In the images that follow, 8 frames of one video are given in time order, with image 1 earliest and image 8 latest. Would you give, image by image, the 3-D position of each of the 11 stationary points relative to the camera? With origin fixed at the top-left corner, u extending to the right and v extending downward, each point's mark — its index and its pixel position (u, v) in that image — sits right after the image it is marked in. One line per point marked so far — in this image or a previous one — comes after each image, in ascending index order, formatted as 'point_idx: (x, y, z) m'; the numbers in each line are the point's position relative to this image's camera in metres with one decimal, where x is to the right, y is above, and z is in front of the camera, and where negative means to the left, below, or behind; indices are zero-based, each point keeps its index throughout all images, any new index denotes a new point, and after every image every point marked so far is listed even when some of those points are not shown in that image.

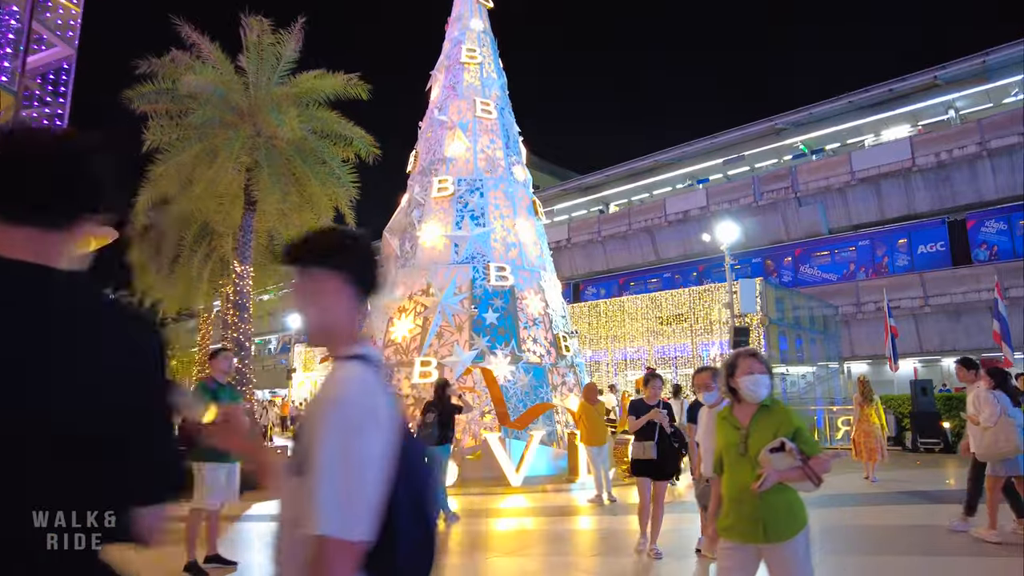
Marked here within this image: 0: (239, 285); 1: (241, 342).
0: (-5.8, +0.1, +13.4) m
1: (-5.7, -1.1, +13.2) m
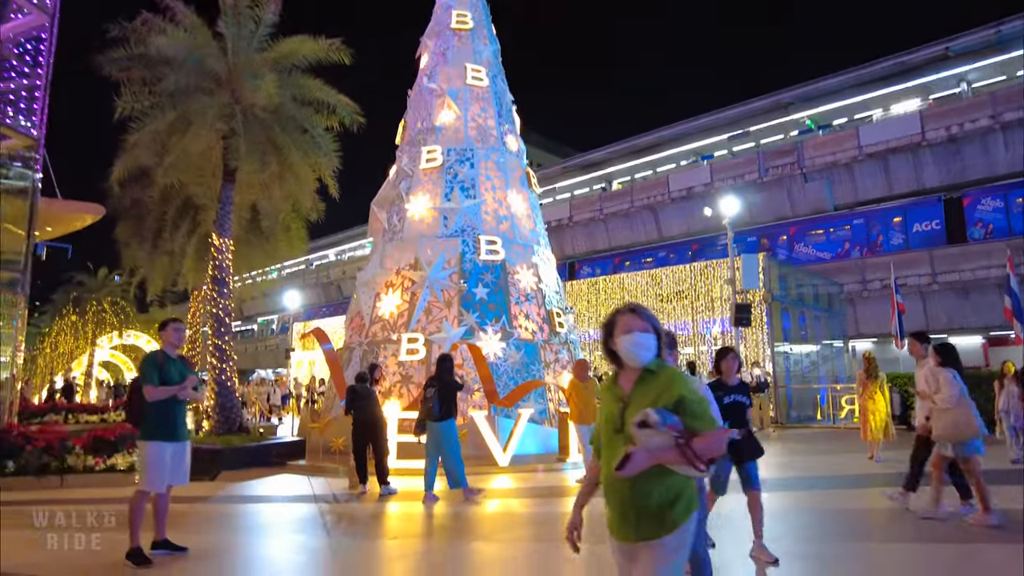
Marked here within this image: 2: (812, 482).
0: (-6.0, +0.6, +12.9) m
1: (-5.9, -0.6, +12.8) m
2: (+4.5, -3.0, +9.6) m
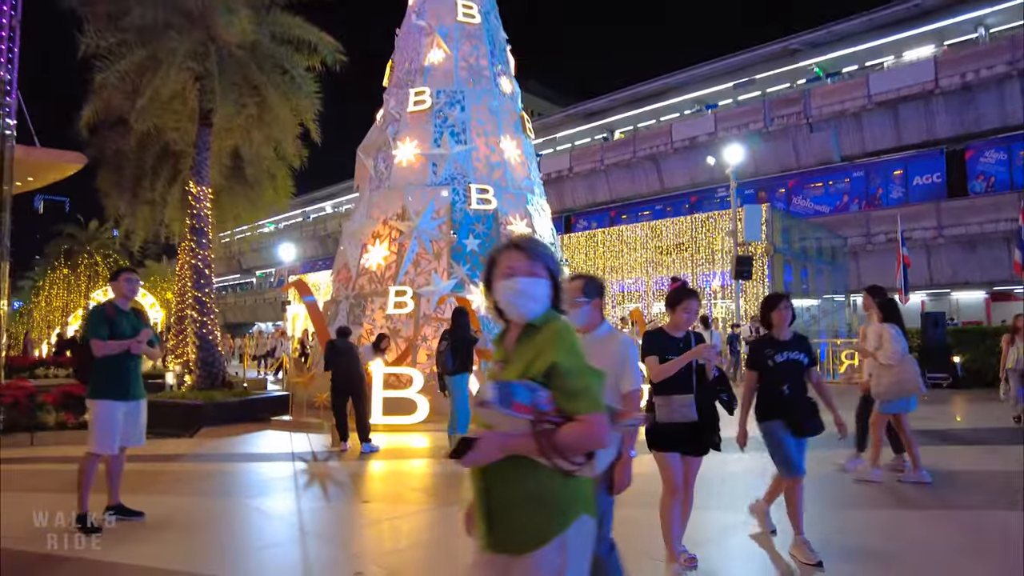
0: (-6.1, +1.6, +12.3) m
1: (-6.1, +0.3, +12.3) m
2: (+4.4, -2.3, +9.3) m
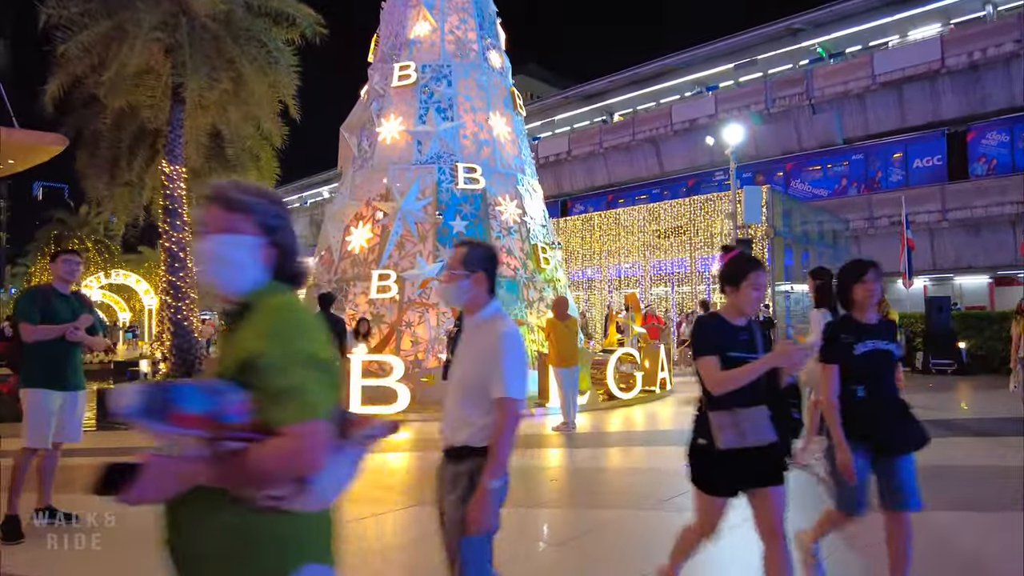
0: (-6.3, +1.9, +11.8) m
1: (-6.3, +0.6, +11.8) m
2: (+4.1, -2.0, +8.8) m
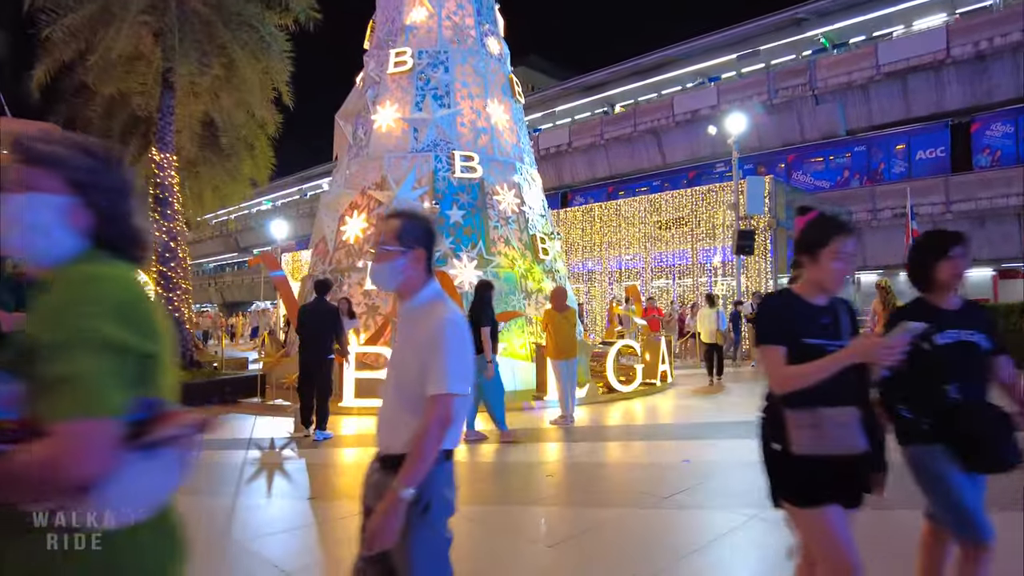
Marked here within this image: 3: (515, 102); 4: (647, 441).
0: (-6.4, +2.0, +11.5) m
1: (-6.3, +0.8, +11.6) m
2: (+4.1, -1.9, +8.6) m
3: (+0.1, +3.9, +13.3) m
4: (+1.6, -1.8, +7.6) m
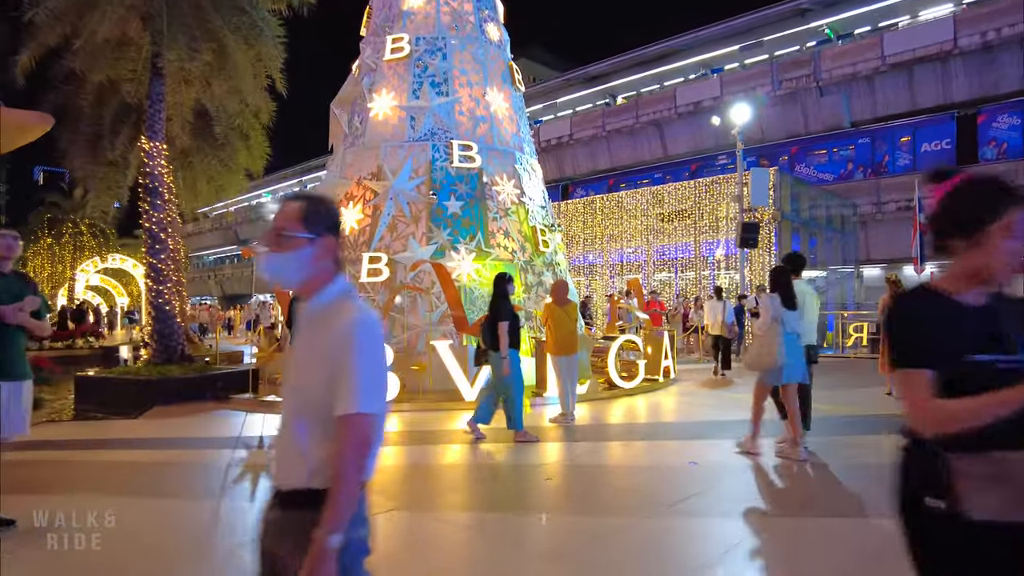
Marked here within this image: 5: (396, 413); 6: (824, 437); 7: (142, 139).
0: (-6.4, +2.2, +11.2) m
1: (-6.3, +0.9, +11.3) m
2: (+4.1, -1.8, +8.3) m
3: (+0.1, +4.0, +13.0) m
4: (+1.6, -1.8, +7.3) m
5: (-1.6, -1.8, +8.9) m
6: (+3.7, -1.8, +7.5) m
7: (-6.6, +2.7, +11.3) m
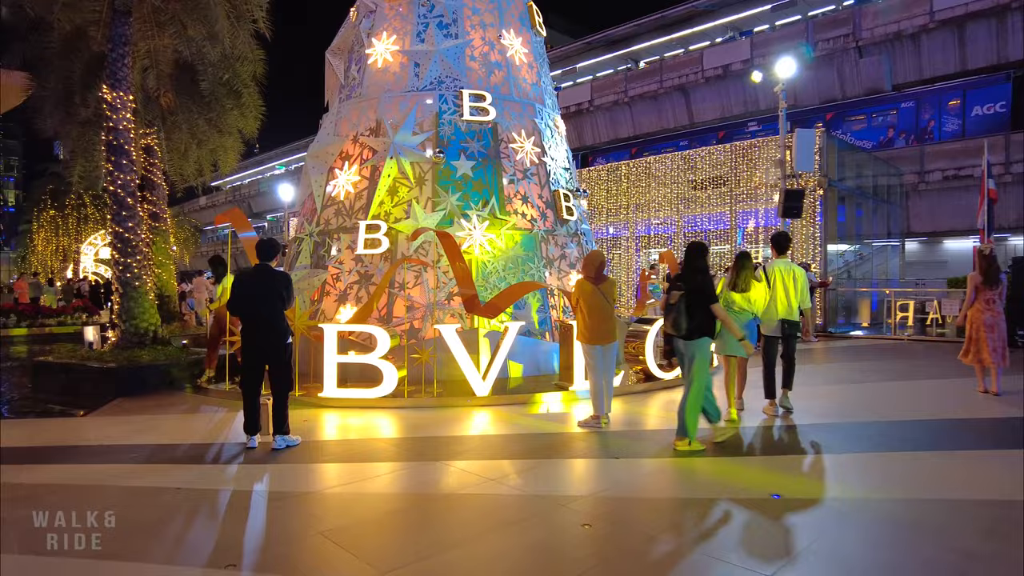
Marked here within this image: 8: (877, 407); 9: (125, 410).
0: (-6.1, +2.6, +9.8) m
1: (-6.0, +1.4, +9.9) m
2: (+4.3, -1.6, +6.8) m
3: (+0.4, +4.5, +11.3) m
4: (+1.8, -1.5, +5.8) m
5: (-1.4, -1.4, +7.5) m
6: (+3.9, -1.5, +6.0) m
7: (-6.3, +3.1, +9.9) m
8: (+4.8, -1.6, +8.4) m
9: (-4.9, -1.5, +7.8) m
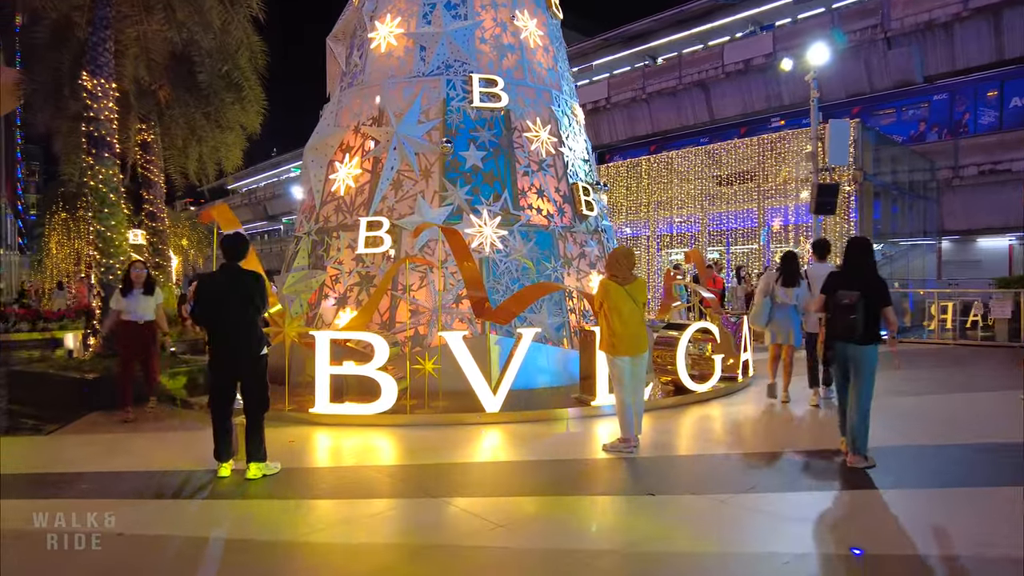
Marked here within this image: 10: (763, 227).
0: (-5.9, +2.5, +9.1) m
1: (-5.8, +1.3, +9.2) m
2: (+4.4, -1.6, +5.8) m
3: (+0.6, +4.5, +10.4) m
4: (+1.9, -1.5, +4.9) m
5: (-1.3, -1.5, +6.7) m
6: (+4.0, -1.6, +5.1) m
7: (-6.1, +3.1, +9.2) m
8: (+5.0, -1.6, +7.4) m
9: (-4.7, -1.6, +7.0) m
10: (+7.2, +1.7, +18.2) m
